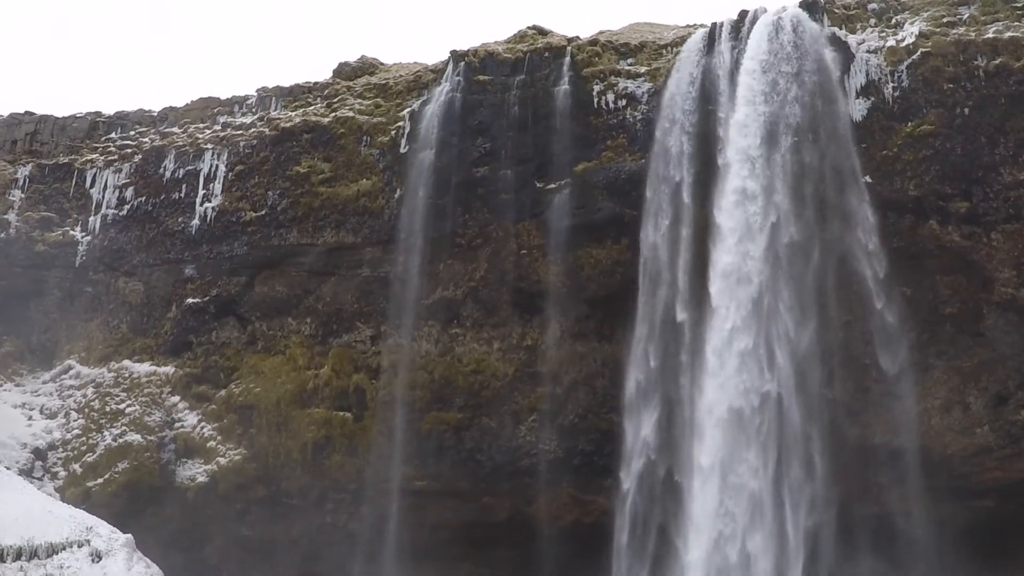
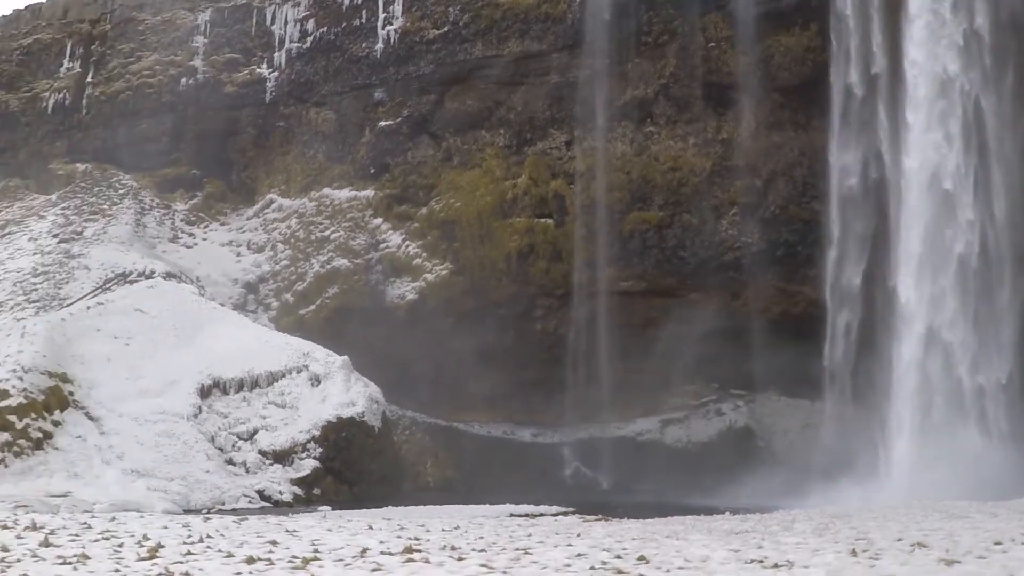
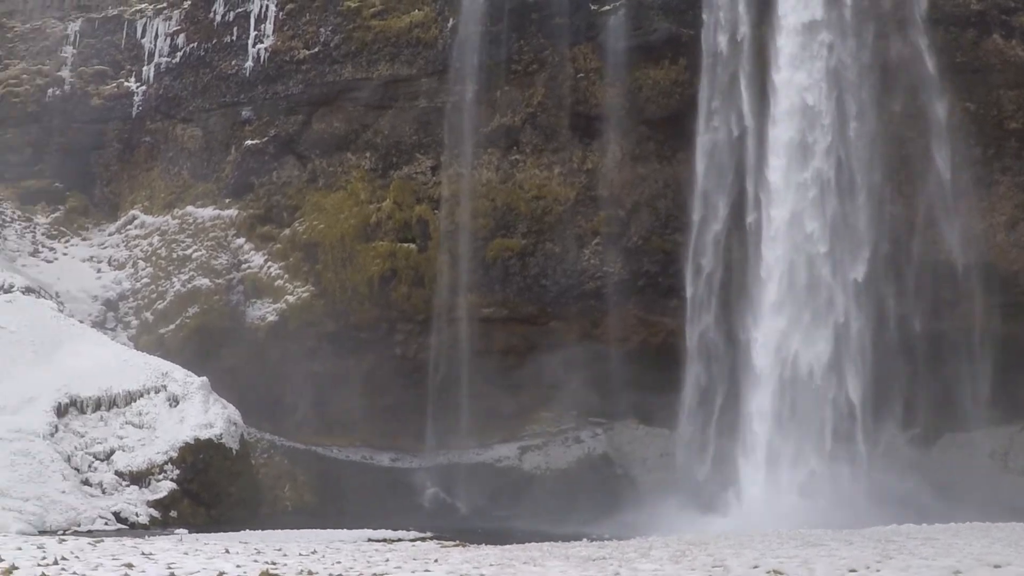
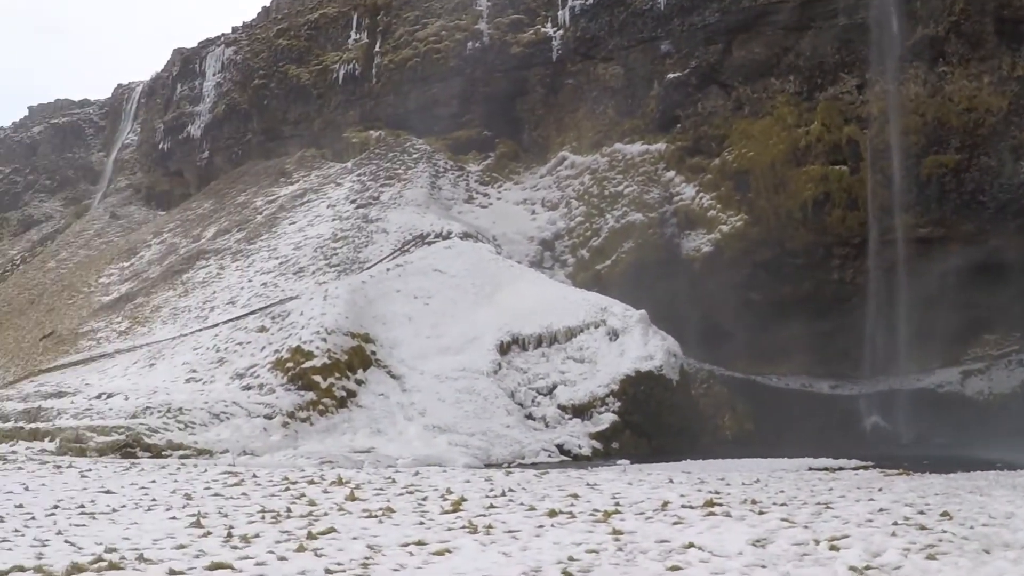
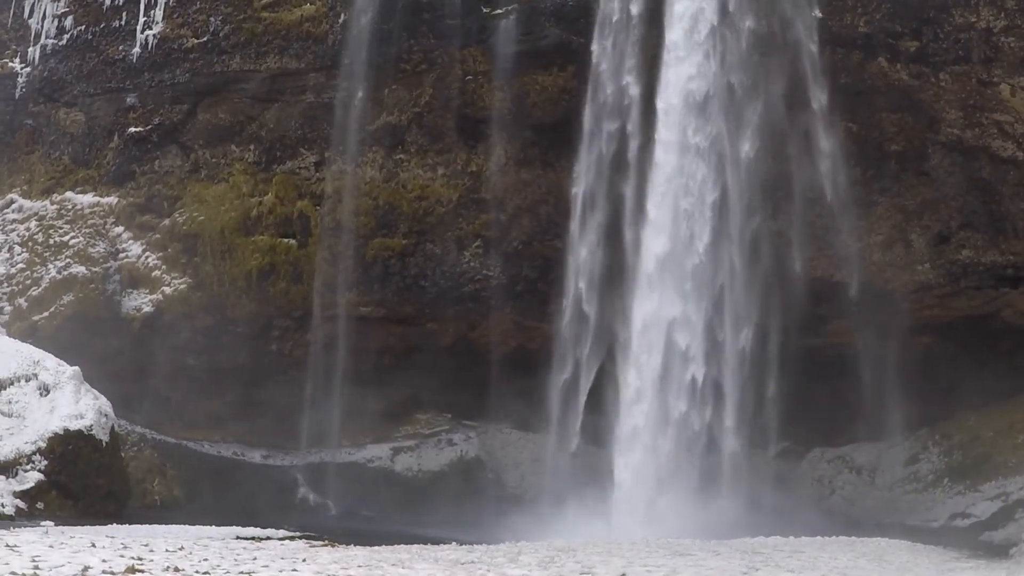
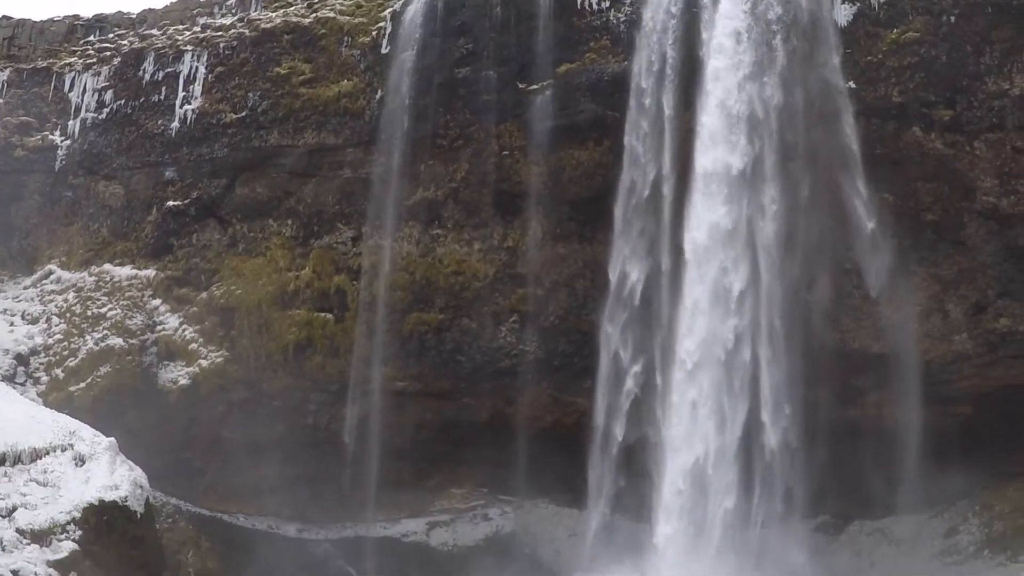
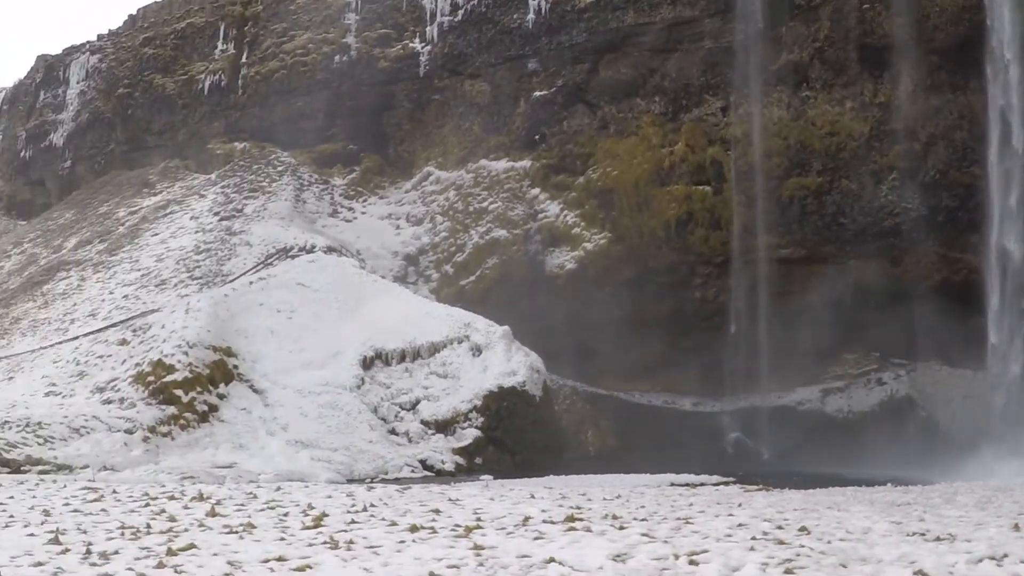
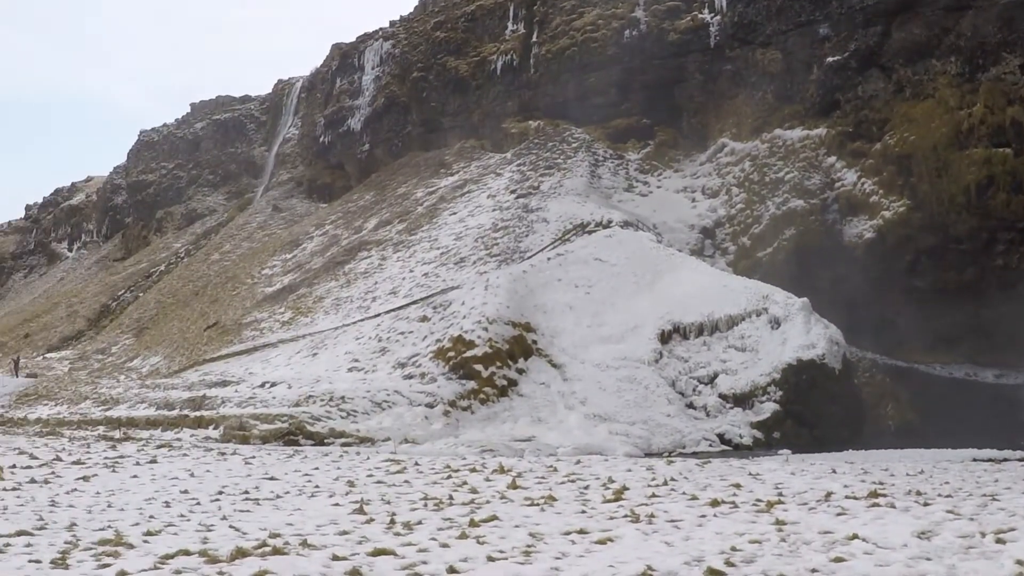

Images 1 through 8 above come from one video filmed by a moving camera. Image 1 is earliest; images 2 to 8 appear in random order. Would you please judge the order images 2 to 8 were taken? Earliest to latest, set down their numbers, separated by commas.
6, 5, 3, 2, 7, 4, 8
